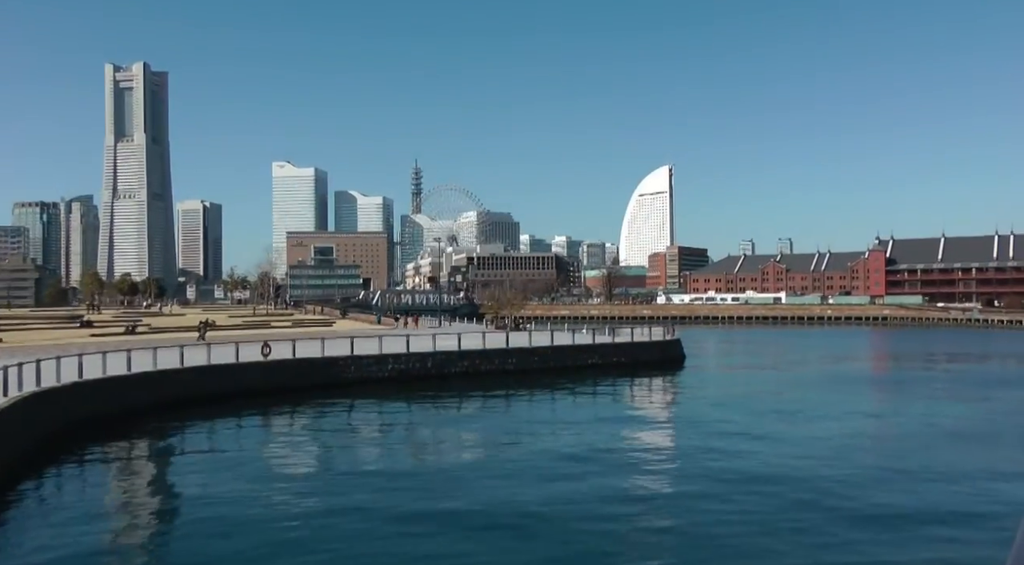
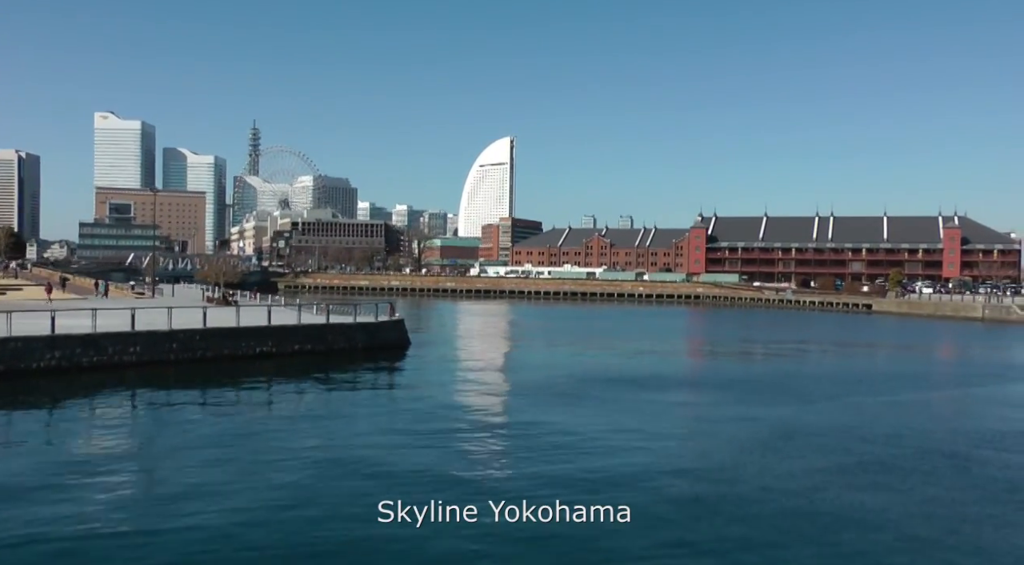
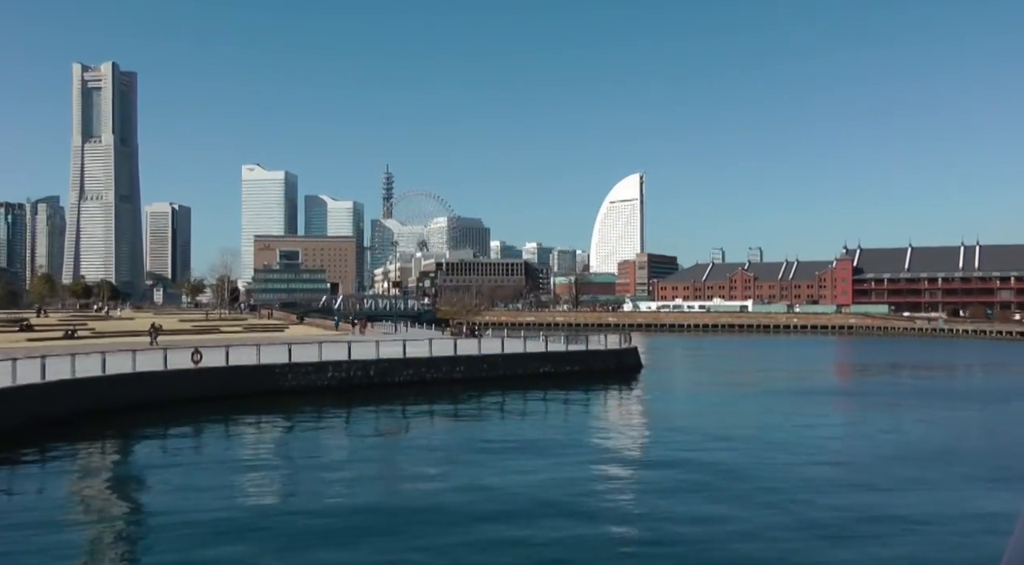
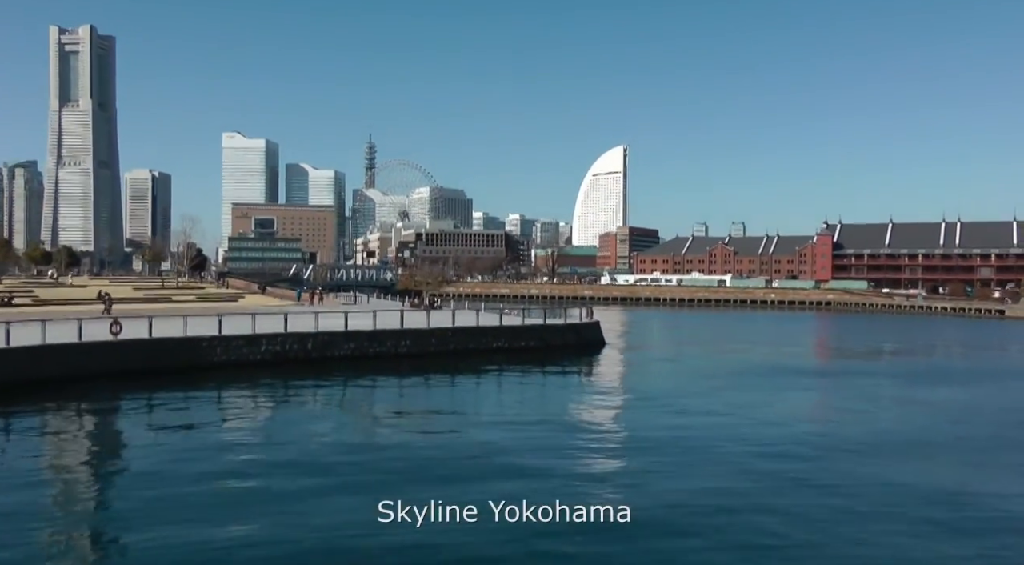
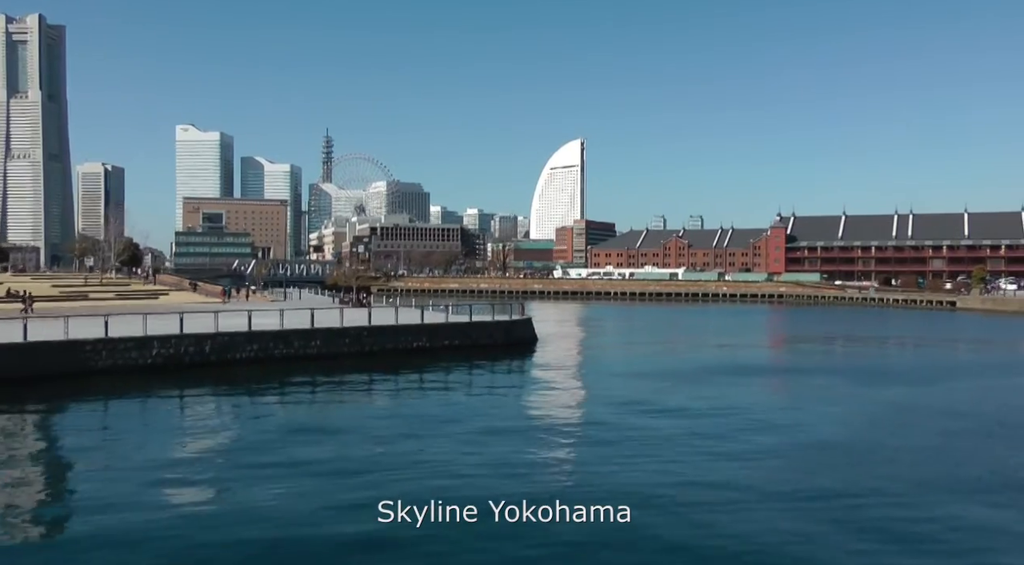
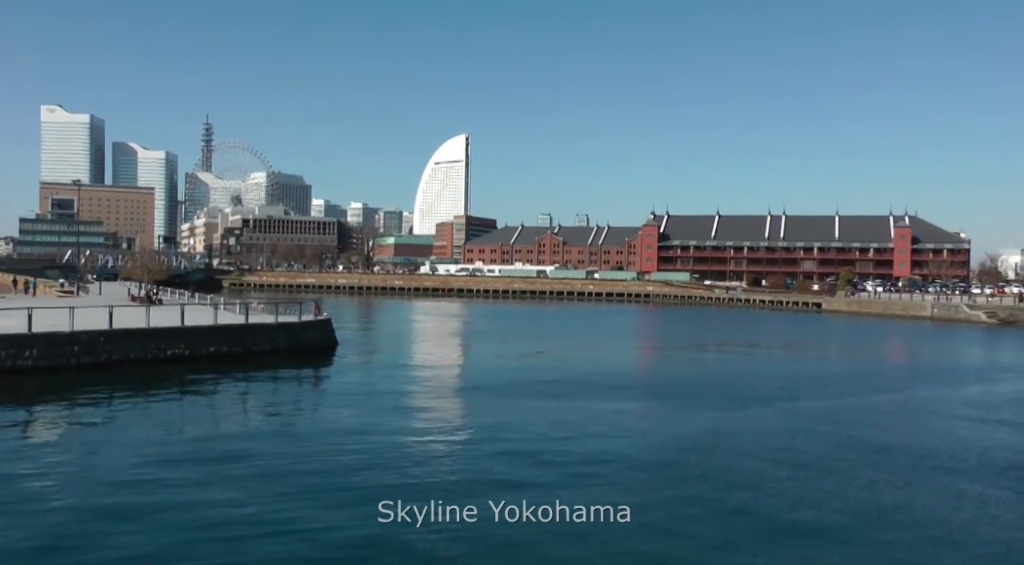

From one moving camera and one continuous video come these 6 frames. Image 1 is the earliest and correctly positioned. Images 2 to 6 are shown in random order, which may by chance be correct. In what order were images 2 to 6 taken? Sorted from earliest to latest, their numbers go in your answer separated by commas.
3, 4, 5, 2, 6
